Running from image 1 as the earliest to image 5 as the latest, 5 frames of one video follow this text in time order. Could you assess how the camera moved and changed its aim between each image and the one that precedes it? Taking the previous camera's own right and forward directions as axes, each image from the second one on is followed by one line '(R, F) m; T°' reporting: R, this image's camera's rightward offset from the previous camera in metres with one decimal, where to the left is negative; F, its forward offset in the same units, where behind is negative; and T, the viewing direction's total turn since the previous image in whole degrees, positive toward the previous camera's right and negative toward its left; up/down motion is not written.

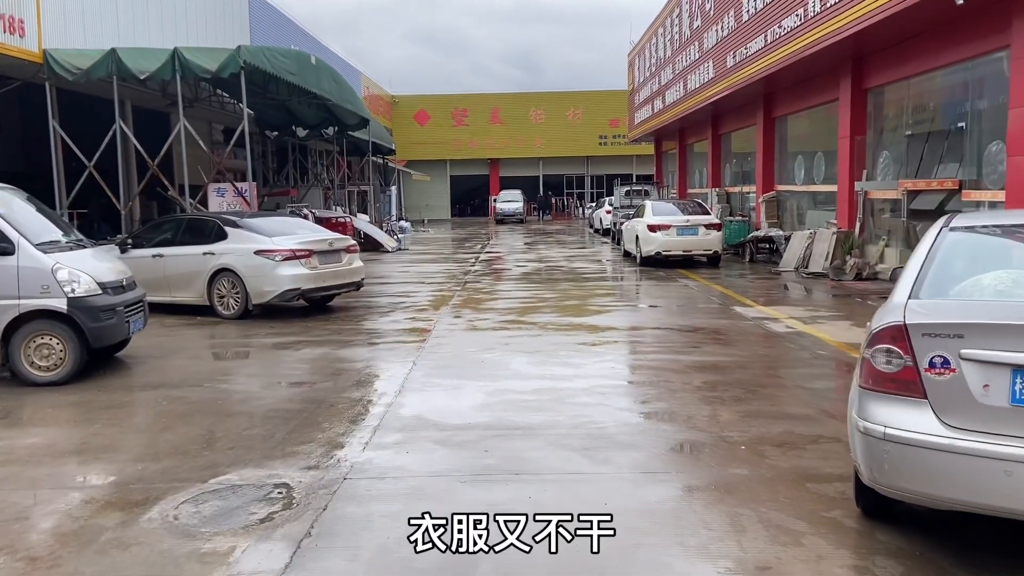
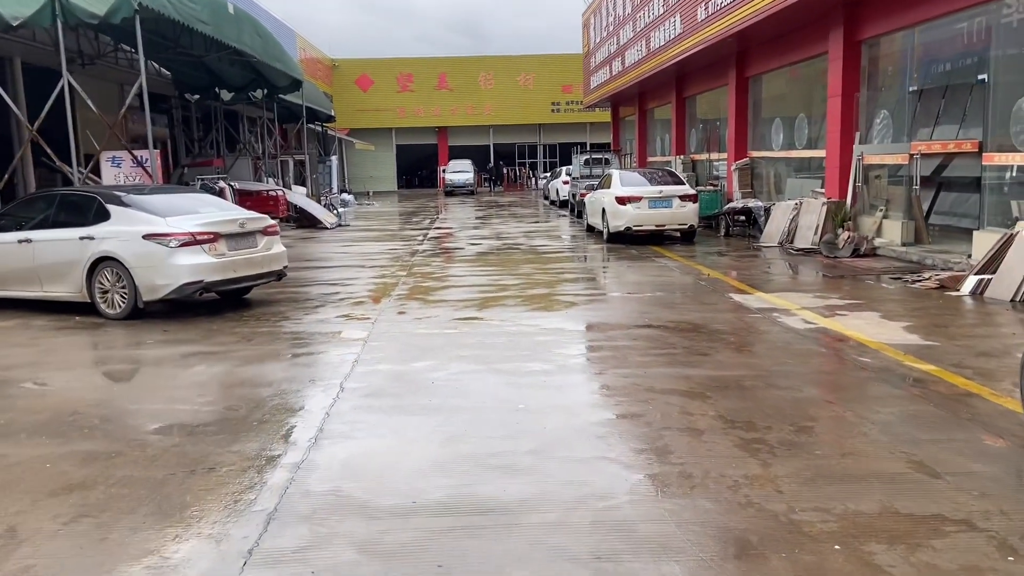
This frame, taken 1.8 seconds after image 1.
(0.0, +1.8) m; +4°
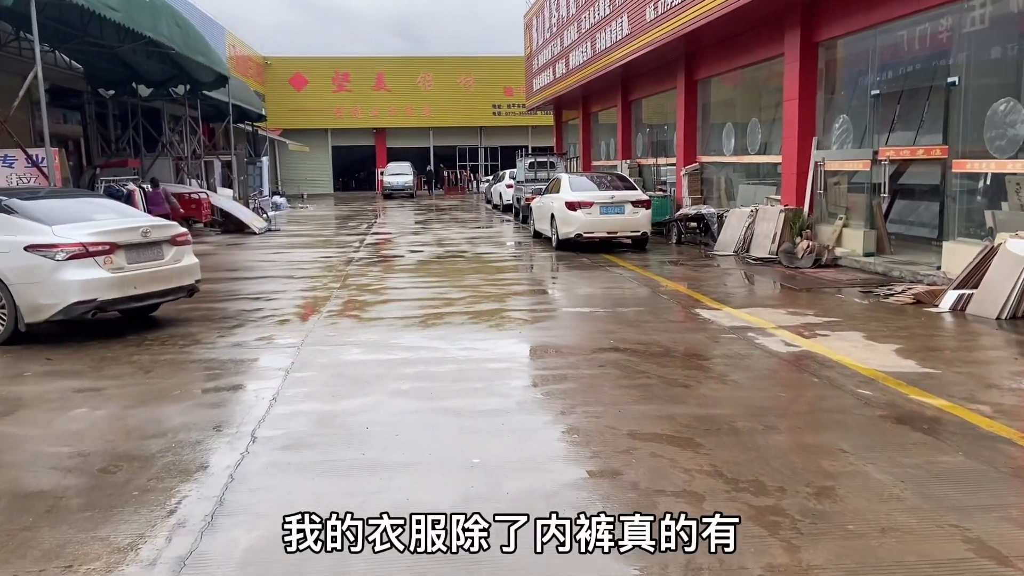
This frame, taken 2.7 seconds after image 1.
(-0.1, +0.9) m; +4°
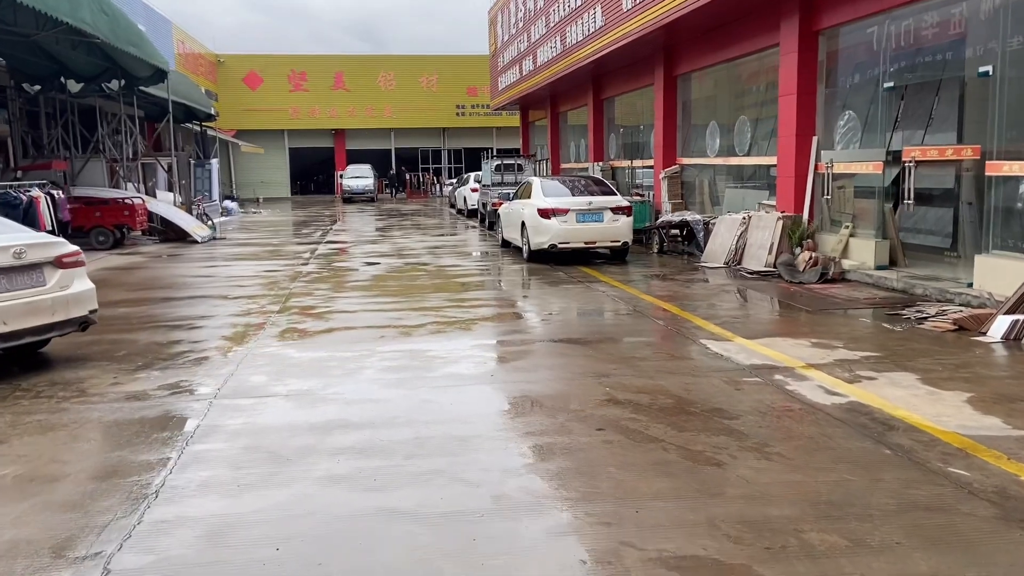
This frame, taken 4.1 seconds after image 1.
(0.0, +1.4) m; +3°
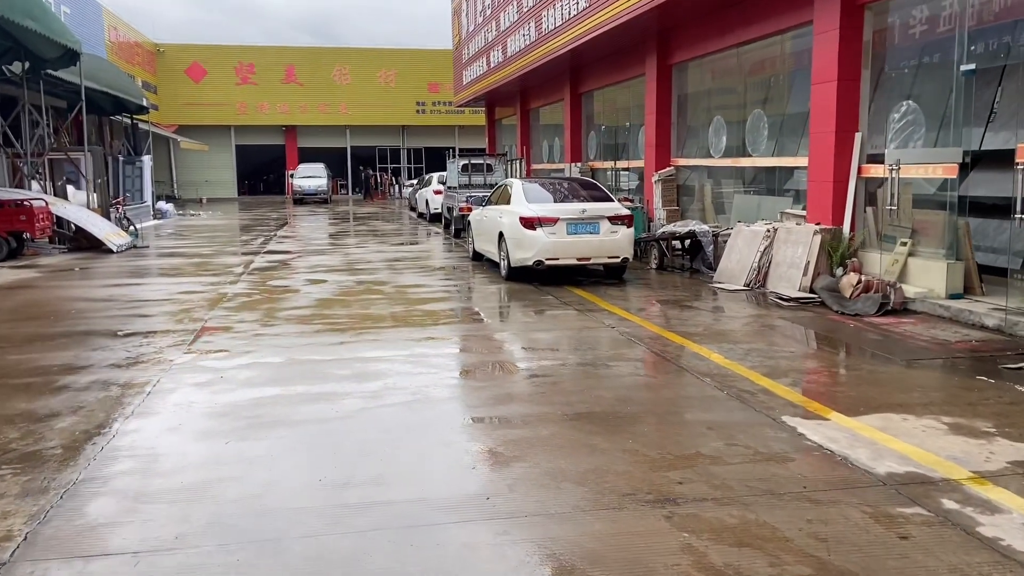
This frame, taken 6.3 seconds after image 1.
(-0.2, +2.2) m; +3°
